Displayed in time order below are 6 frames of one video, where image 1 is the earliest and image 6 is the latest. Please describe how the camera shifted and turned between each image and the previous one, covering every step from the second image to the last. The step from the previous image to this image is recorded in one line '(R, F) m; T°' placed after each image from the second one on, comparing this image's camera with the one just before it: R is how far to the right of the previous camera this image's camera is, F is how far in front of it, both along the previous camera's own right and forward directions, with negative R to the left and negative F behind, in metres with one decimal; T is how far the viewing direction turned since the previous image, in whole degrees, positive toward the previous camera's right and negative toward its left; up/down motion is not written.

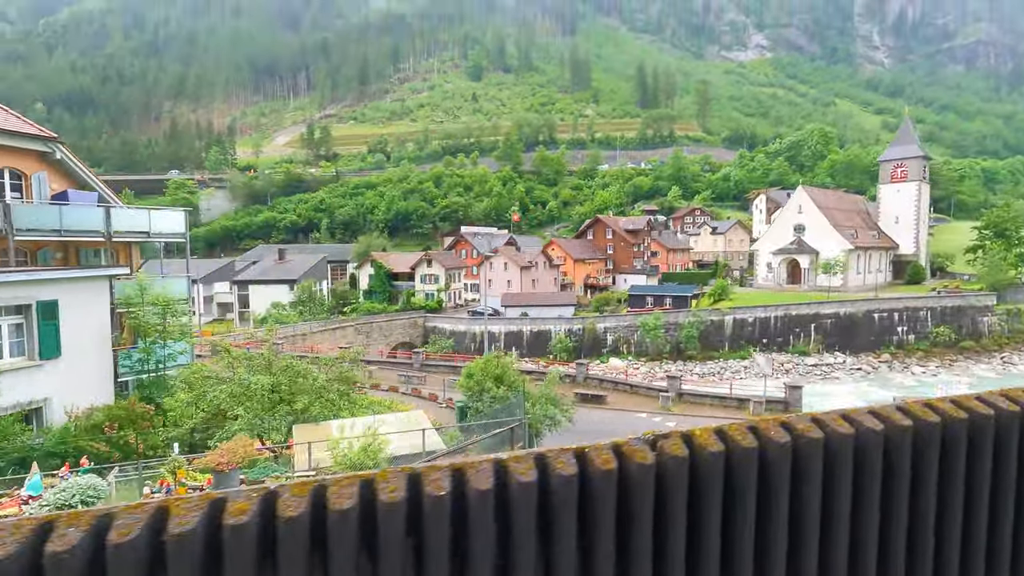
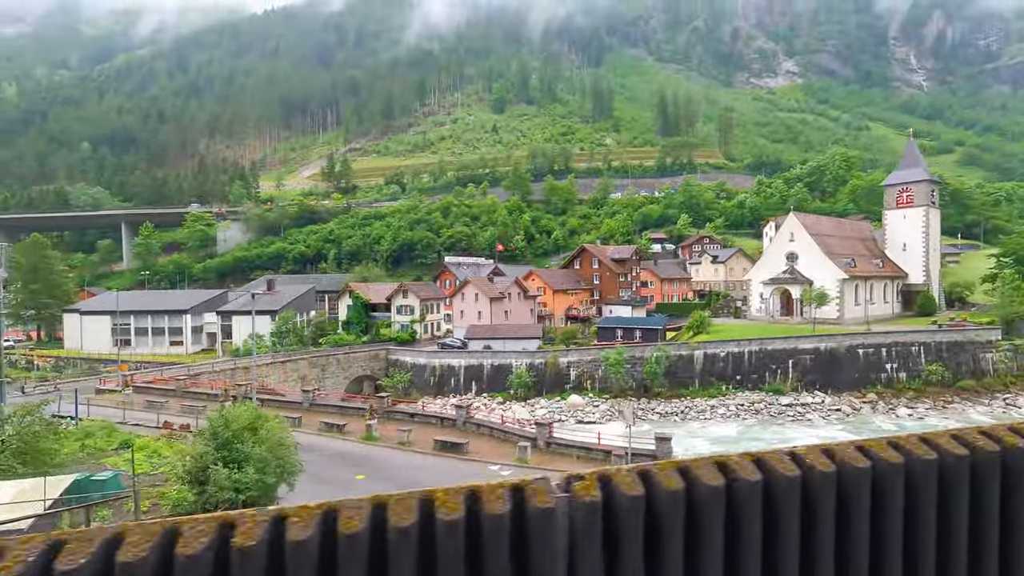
(+2.9, +0.8) m; -4°
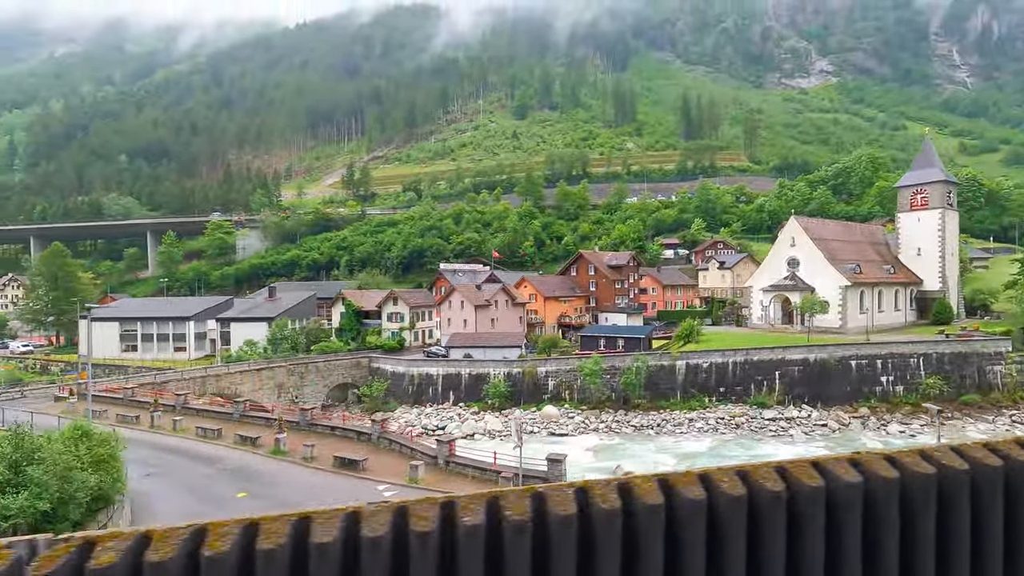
(+2.0, +0.4) m; -3°
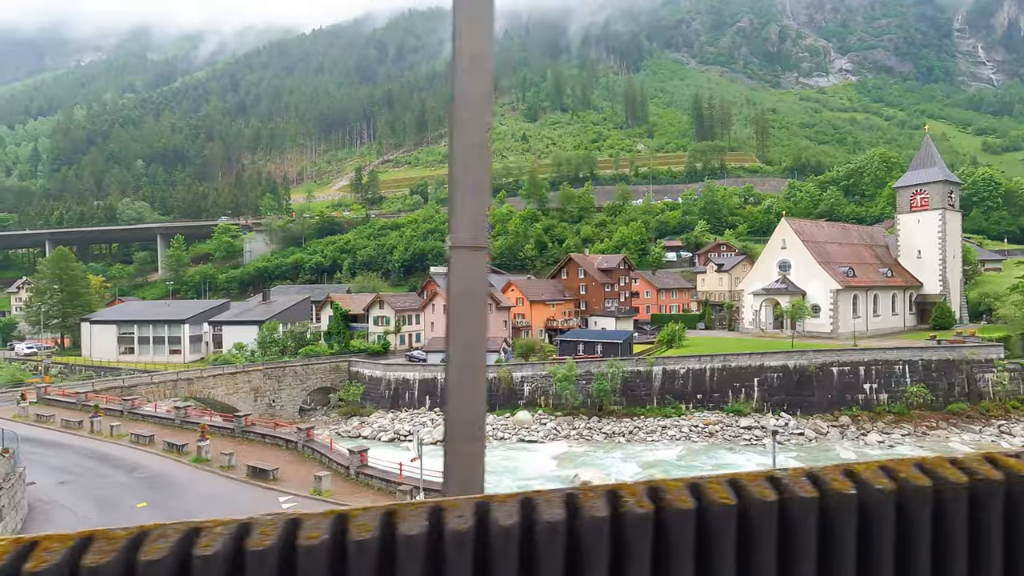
(+1.6, +0.3) m; -2°
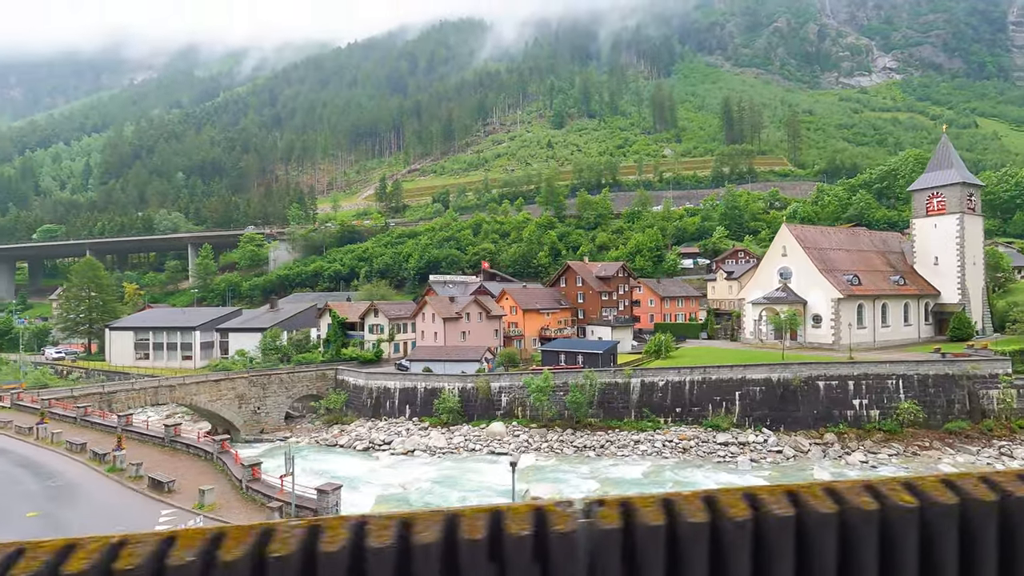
(+2.1, +0.3) m; -4°
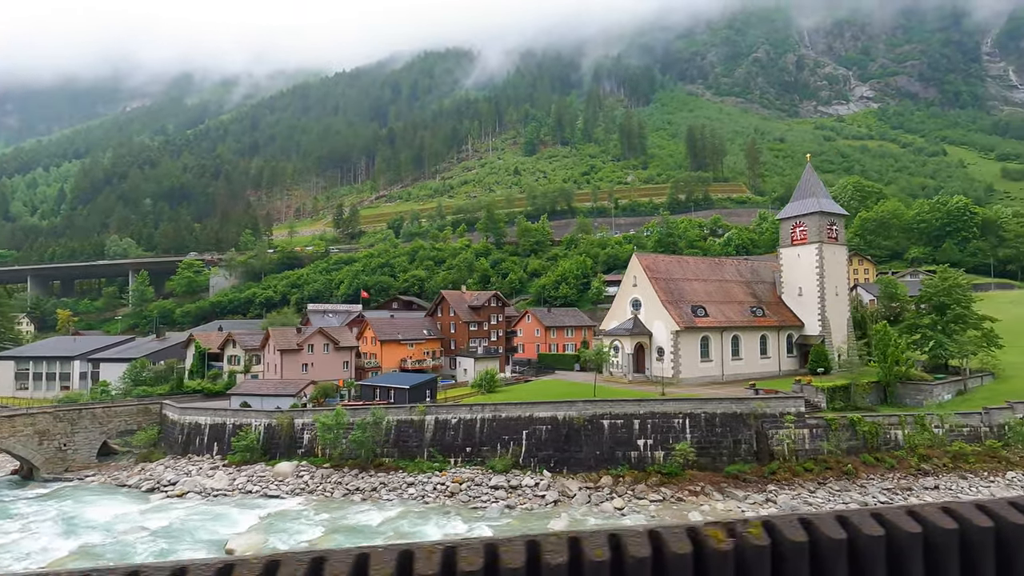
(+6.9, +0.6) m; 0°
